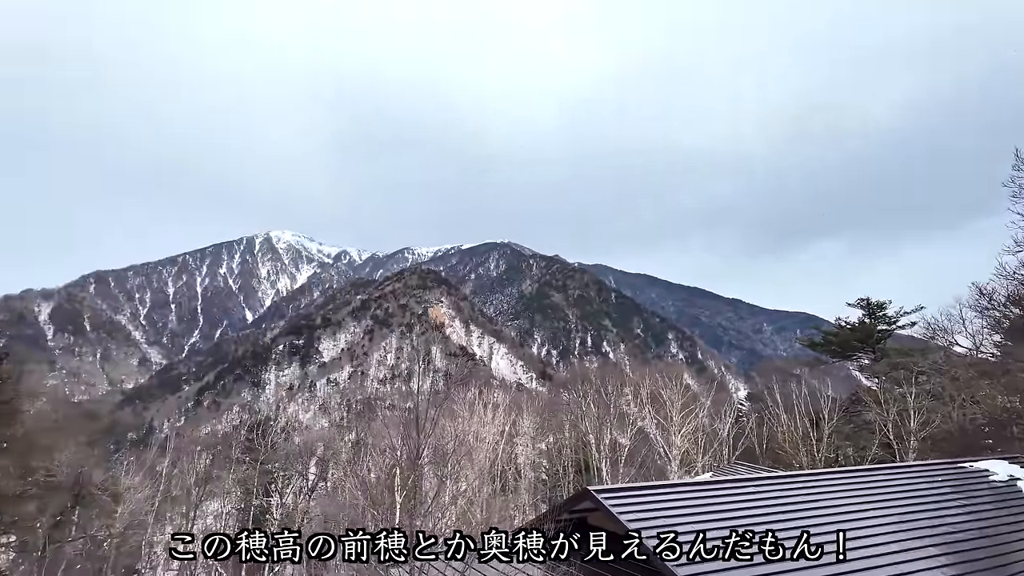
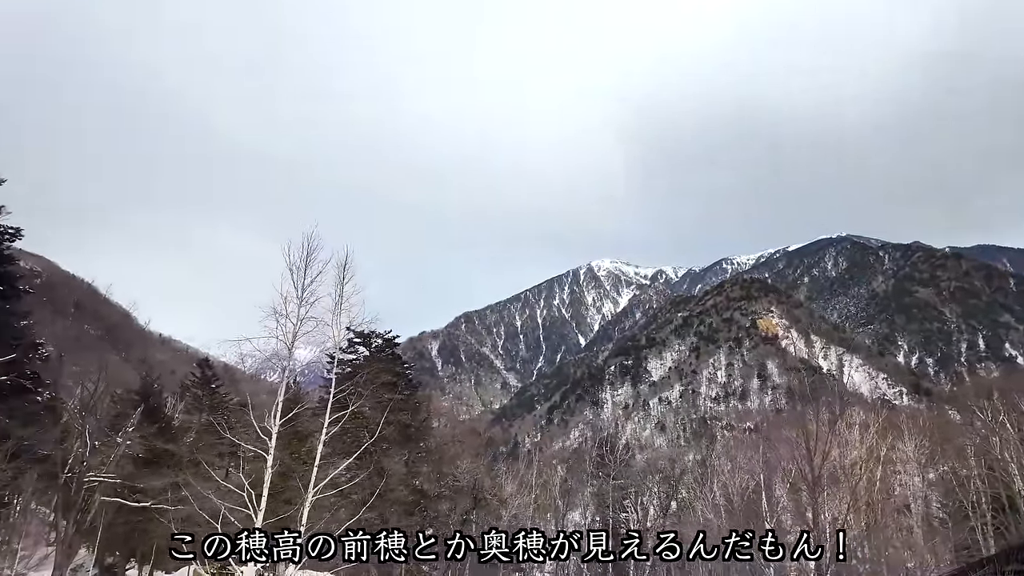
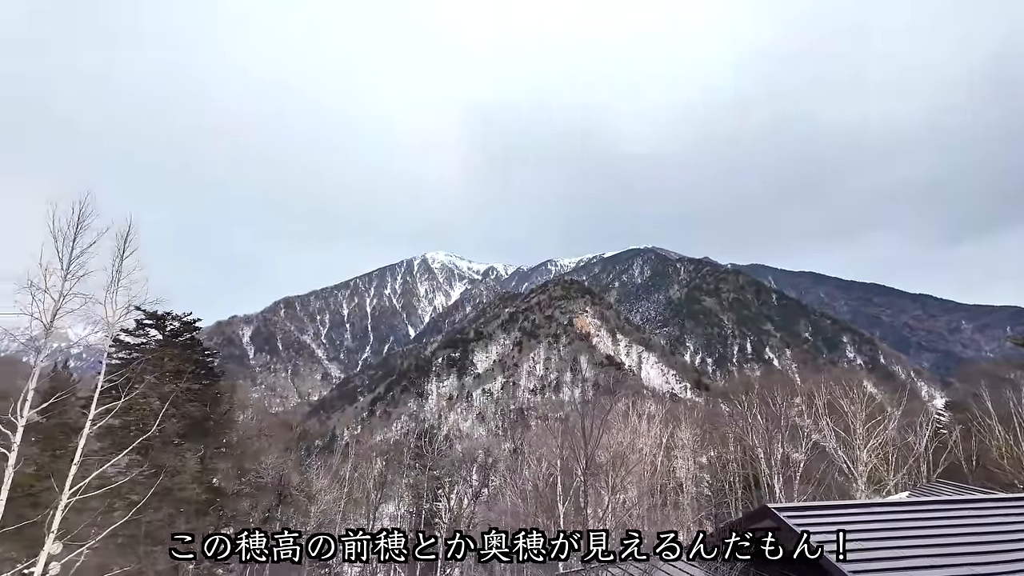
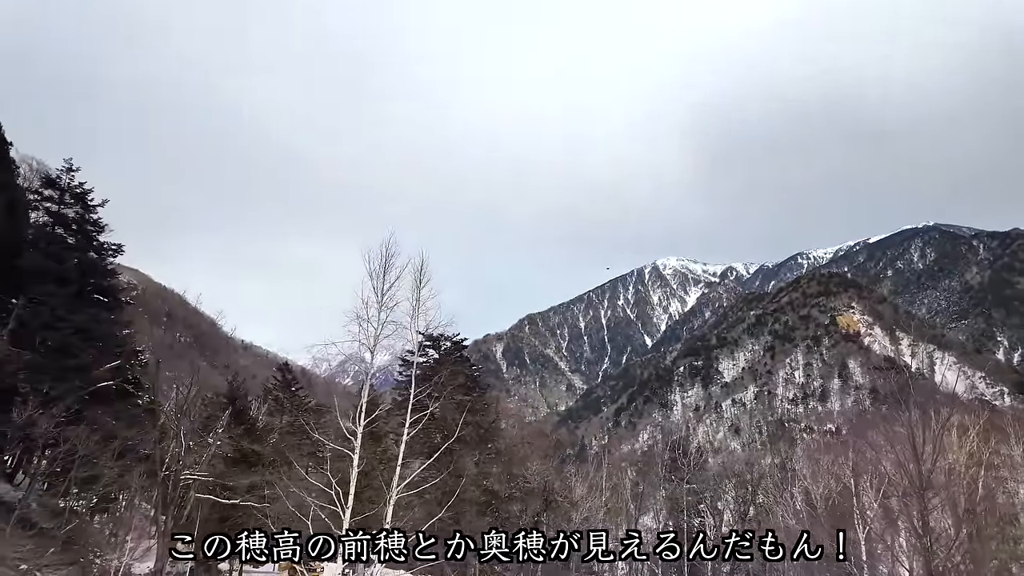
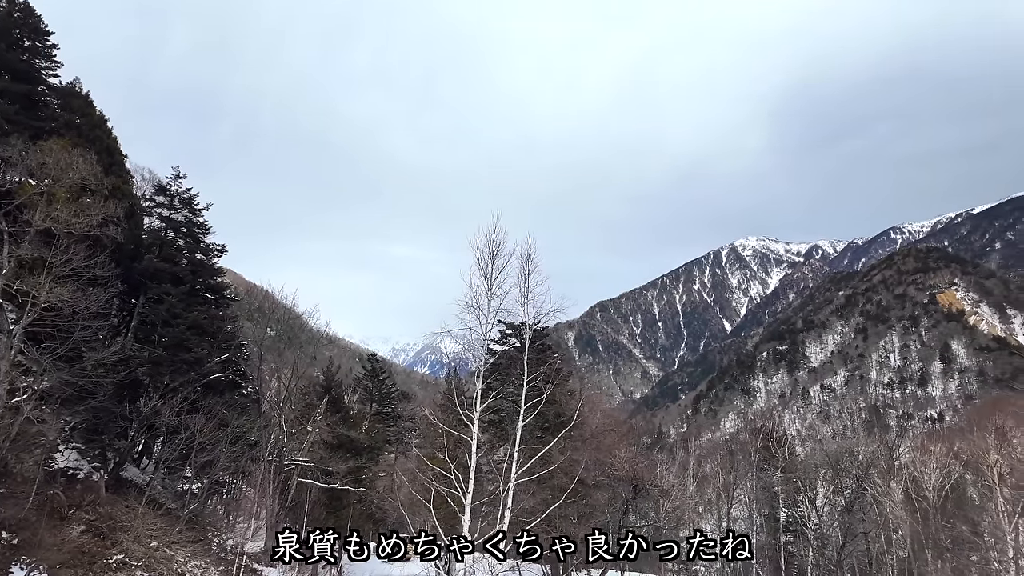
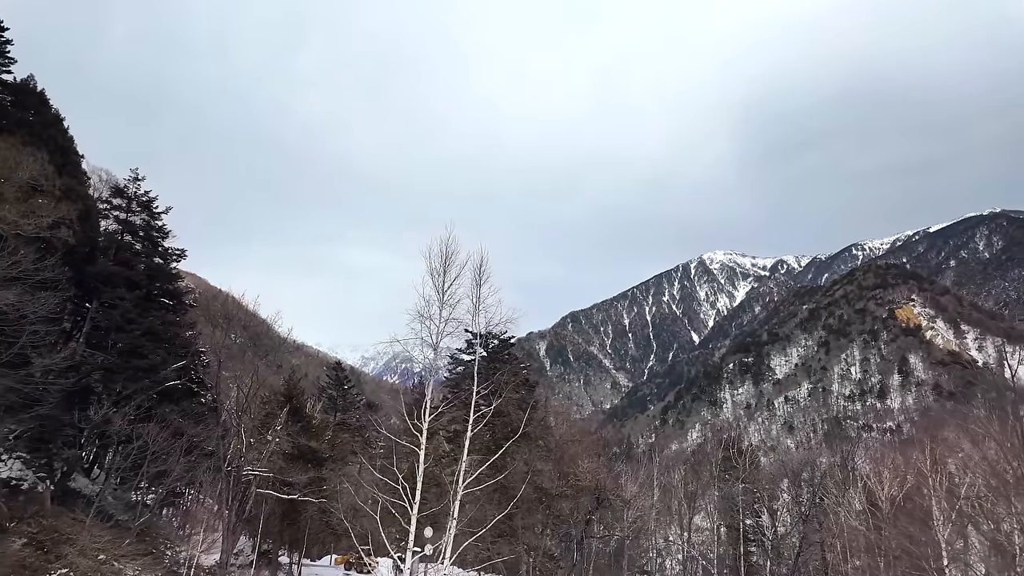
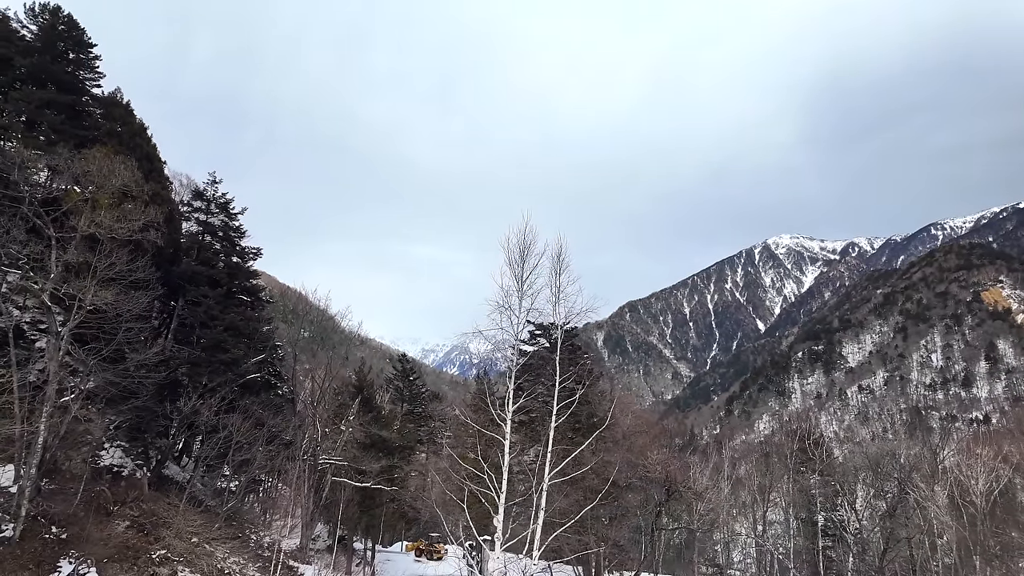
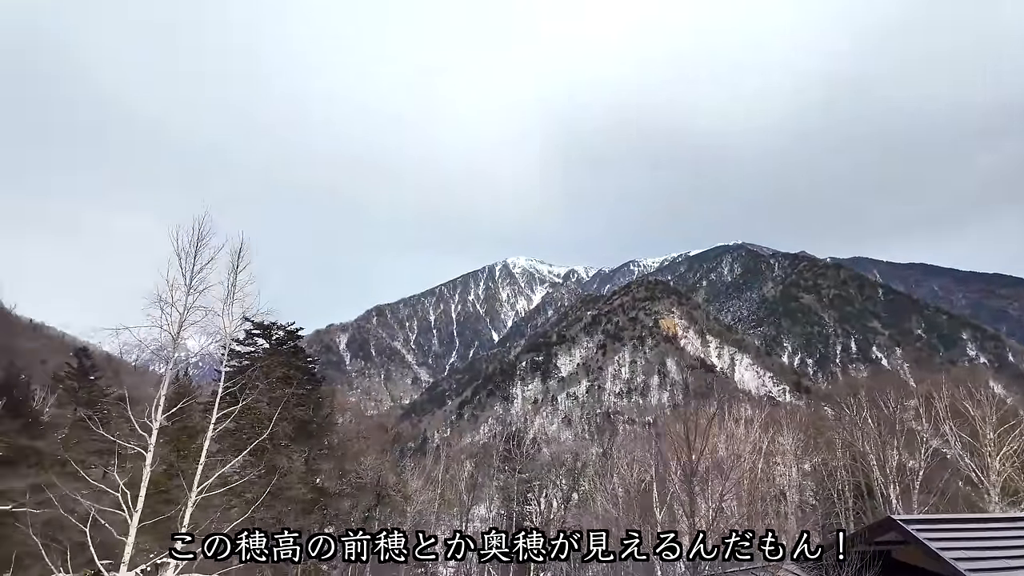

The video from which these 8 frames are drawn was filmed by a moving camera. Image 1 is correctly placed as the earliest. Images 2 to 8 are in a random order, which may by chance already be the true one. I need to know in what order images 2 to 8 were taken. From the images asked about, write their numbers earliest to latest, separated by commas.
3, 8, 2, 4, 6, 7, 5
